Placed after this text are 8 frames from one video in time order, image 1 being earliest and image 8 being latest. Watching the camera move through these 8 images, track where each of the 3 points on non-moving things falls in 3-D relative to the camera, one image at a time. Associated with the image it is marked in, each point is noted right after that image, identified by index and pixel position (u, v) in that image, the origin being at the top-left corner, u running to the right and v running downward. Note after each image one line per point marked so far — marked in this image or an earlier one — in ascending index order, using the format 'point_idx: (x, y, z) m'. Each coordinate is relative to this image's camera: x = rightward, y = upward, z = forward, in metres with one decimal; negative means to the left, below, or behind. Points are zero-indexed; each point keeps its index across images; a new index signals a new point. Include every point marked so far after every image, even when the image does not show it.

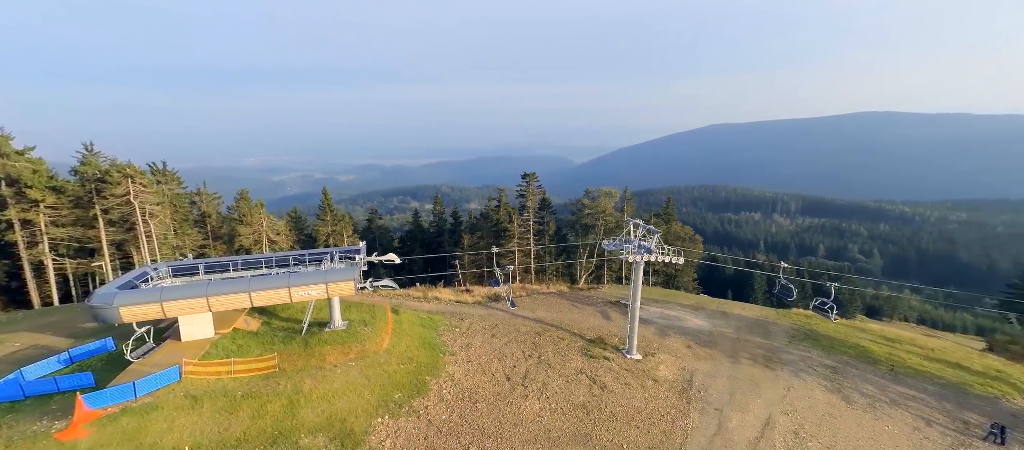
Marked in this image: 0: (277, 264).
0: (-8.5, -1.4, +14.7) m
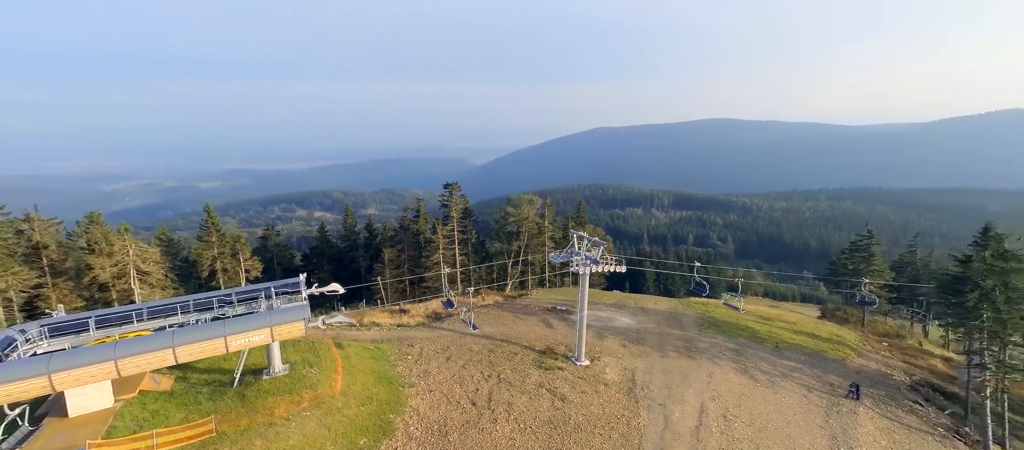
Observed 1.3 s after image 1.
0: (-9.7, -2.6, +12.5) m
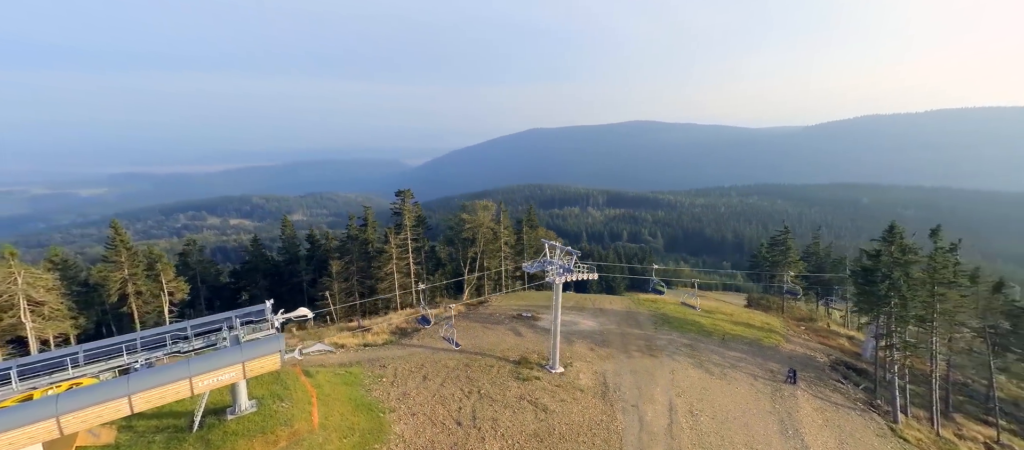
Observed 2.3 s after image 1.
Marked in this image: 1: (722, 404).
0: (-9.9, -3.3, +11.1) m
1: (+10.4, -8.9, +20.0) m
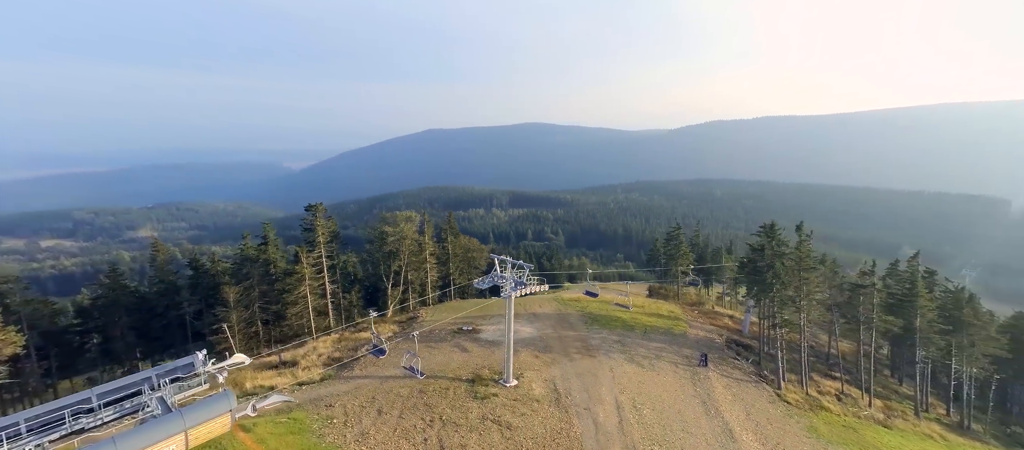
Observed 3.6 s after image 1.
0: (-10.1, -4.4, +8.7) m
1: (+7.9, -9.2, +21.9) m
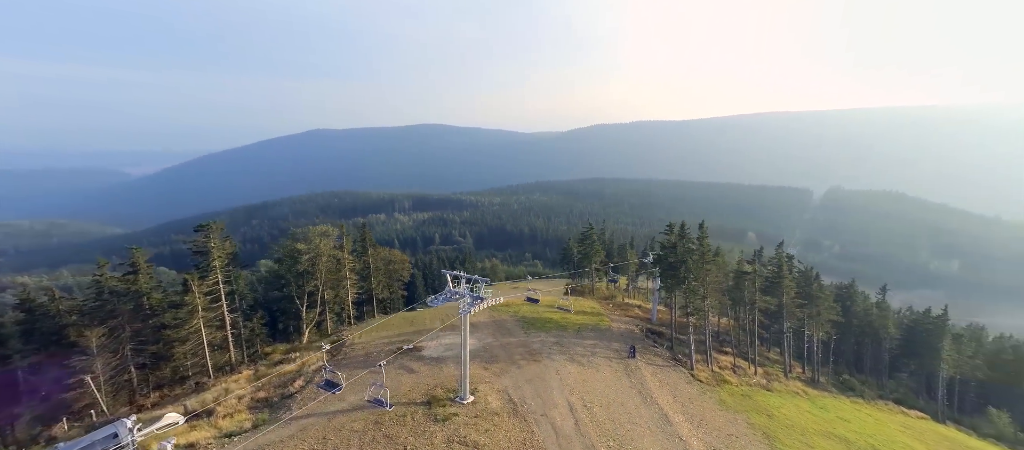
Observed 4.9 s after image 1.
0: (-9.7, -5.3, +6.3) m
1: (+5.1, -9.5, +23.2) m
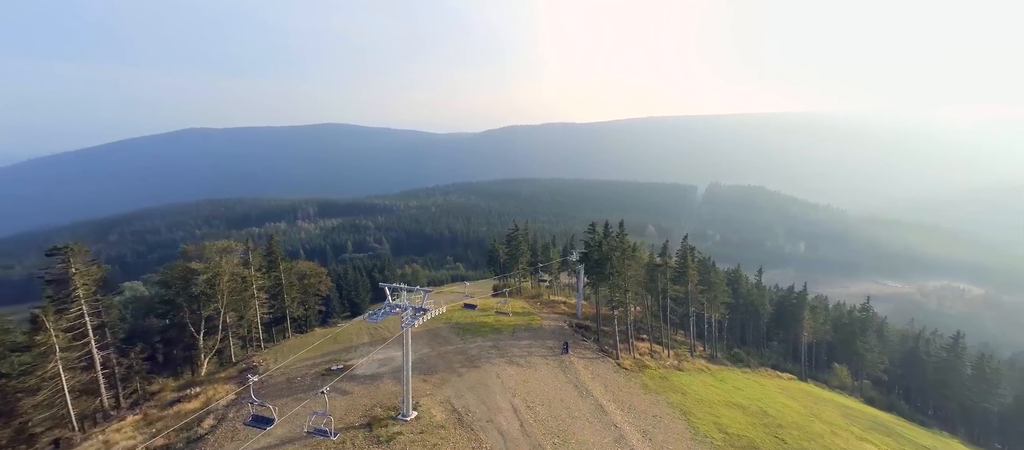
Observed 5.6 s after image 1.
0: (-9.7, -5.9, +4.3) m
1: (+1.7, -9.7, +23.8) m
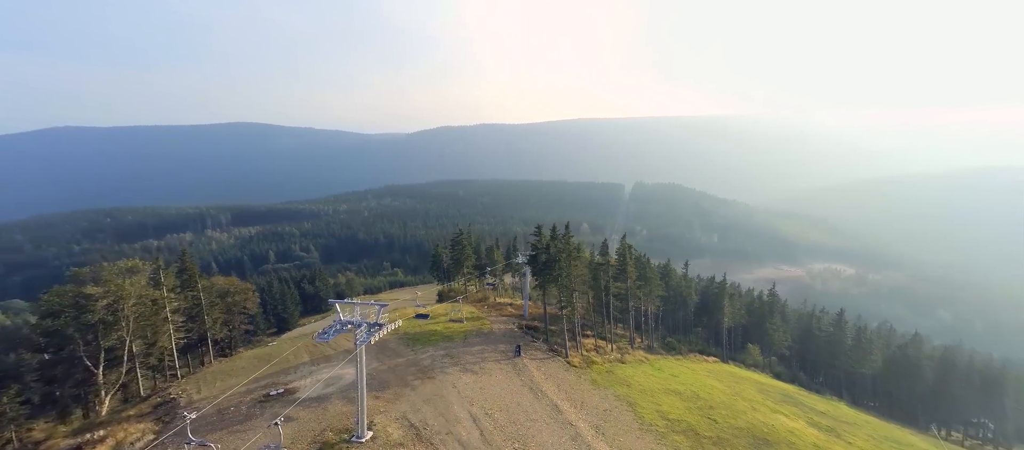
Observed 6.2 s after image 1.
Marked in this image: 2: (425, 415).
0: (-9.4, -6.4, +2.8) m
1: (-0.8, -10.0, +23.7) m
2: (-4.2, -9.3, +19.9) m
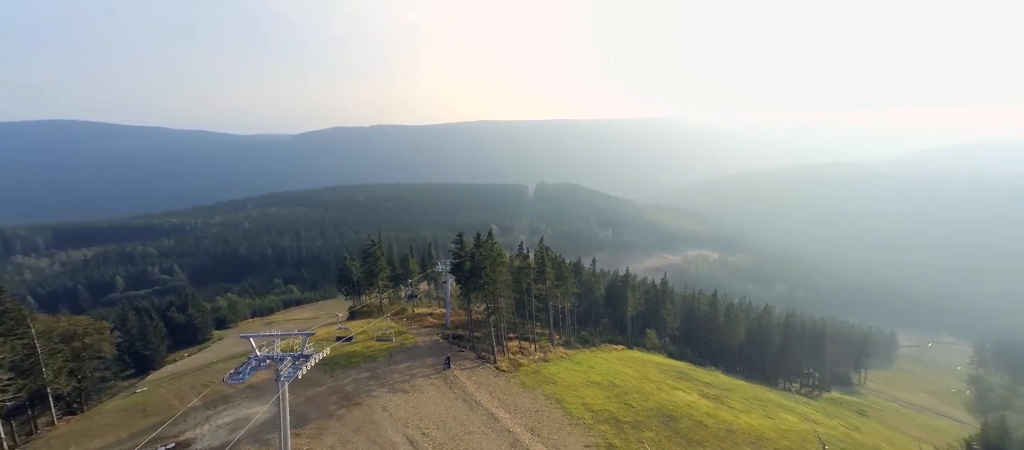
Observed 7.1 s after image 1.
0: (-8.5, -6.9, +0.5) m
1: (-4.4, -10.5, +22.7) m
2: (-6.9, -9.9, +18.2) m
